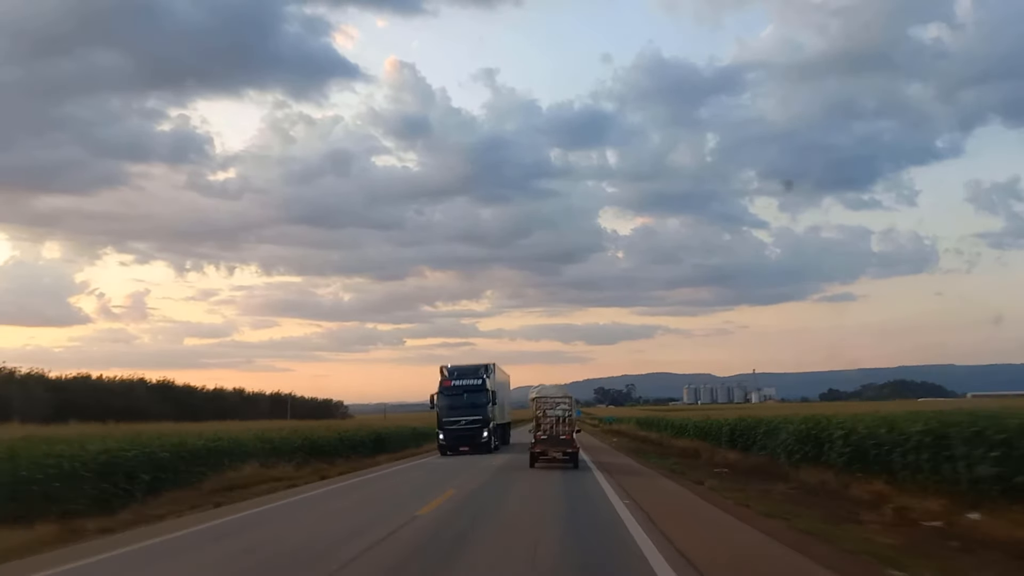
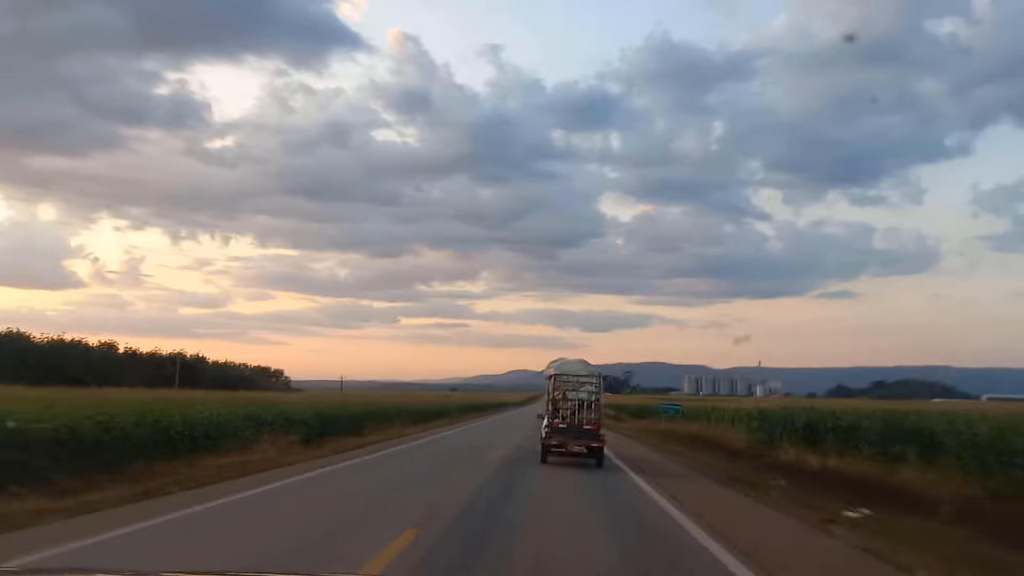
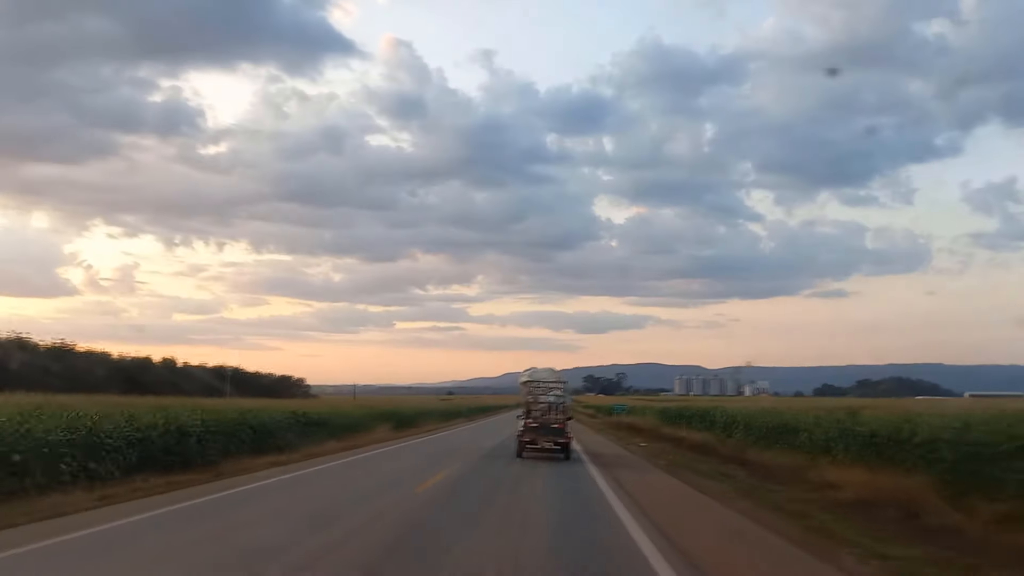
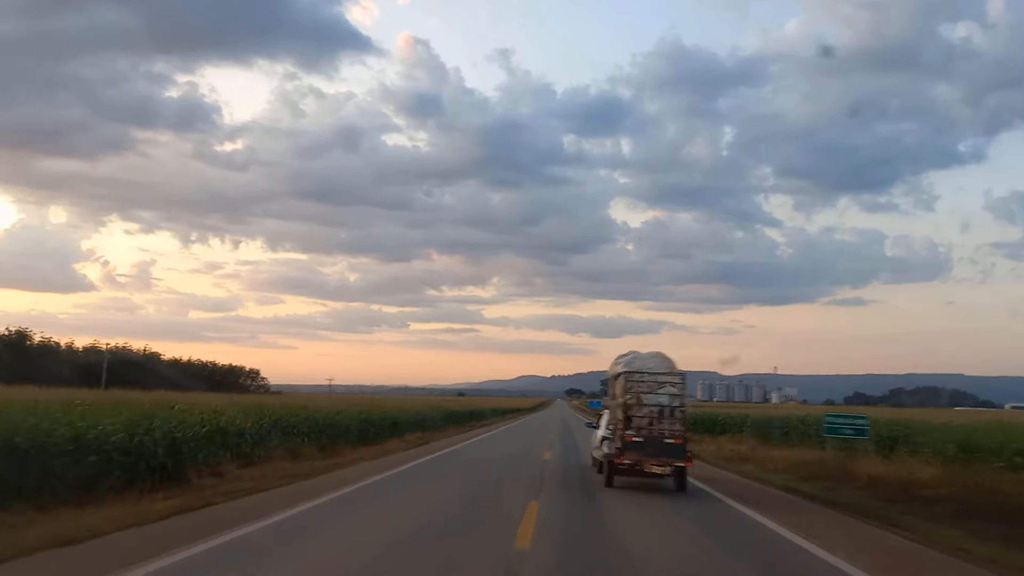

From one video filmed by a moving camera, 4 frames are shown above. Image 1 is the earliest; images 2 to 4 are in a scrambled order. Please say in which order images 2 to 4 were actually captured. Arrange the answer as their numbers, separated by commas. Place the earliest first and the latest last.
3, 2, 4
